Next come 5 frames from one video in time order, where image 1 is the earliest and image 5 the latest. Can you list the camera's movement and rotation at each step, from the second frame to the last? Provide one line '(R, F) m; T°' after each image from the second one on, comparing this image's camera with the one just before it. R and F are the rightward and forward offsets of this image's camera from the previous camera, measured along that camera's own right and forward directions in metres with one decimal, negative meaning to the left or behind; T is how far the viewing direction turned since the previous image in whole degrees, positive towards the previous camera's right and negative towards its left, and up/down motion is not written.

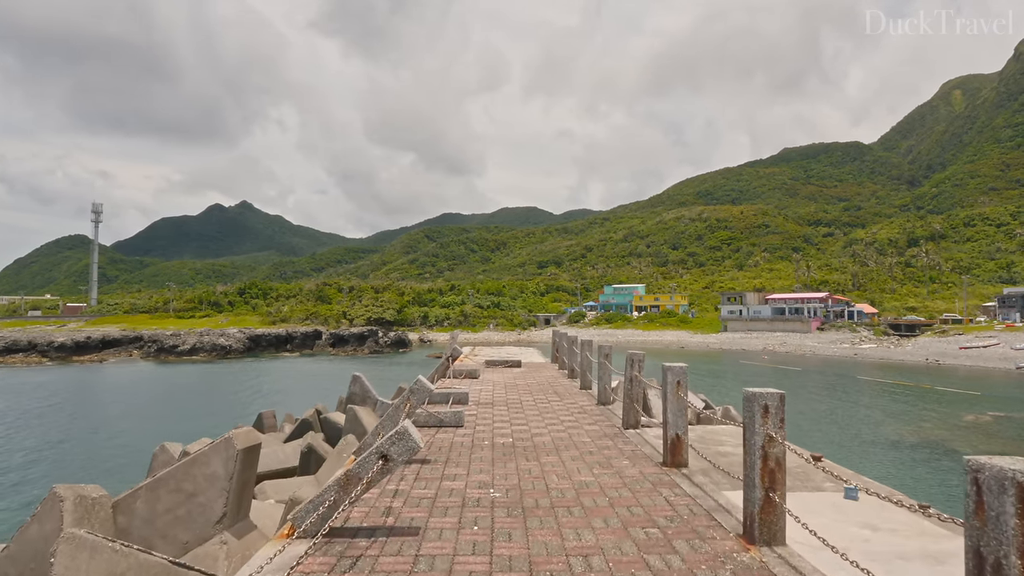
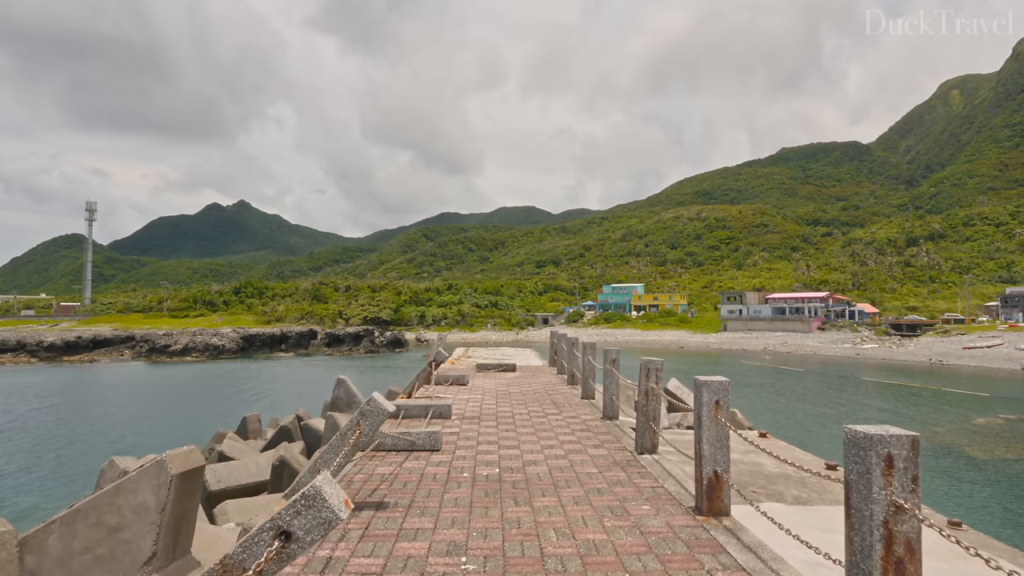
(0.0, +0.5) m; 0°
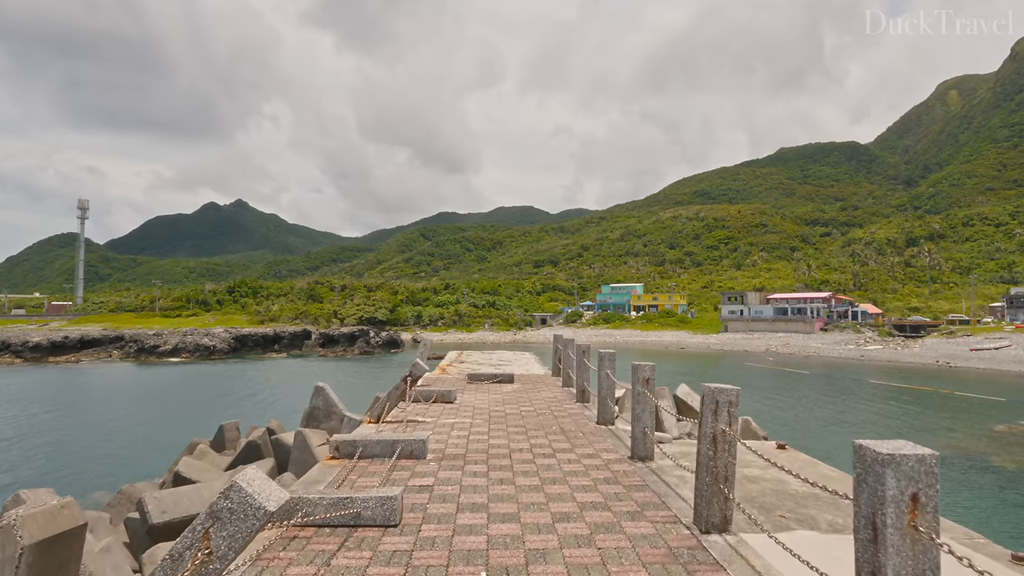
(0.0, +0.8) m; 0°
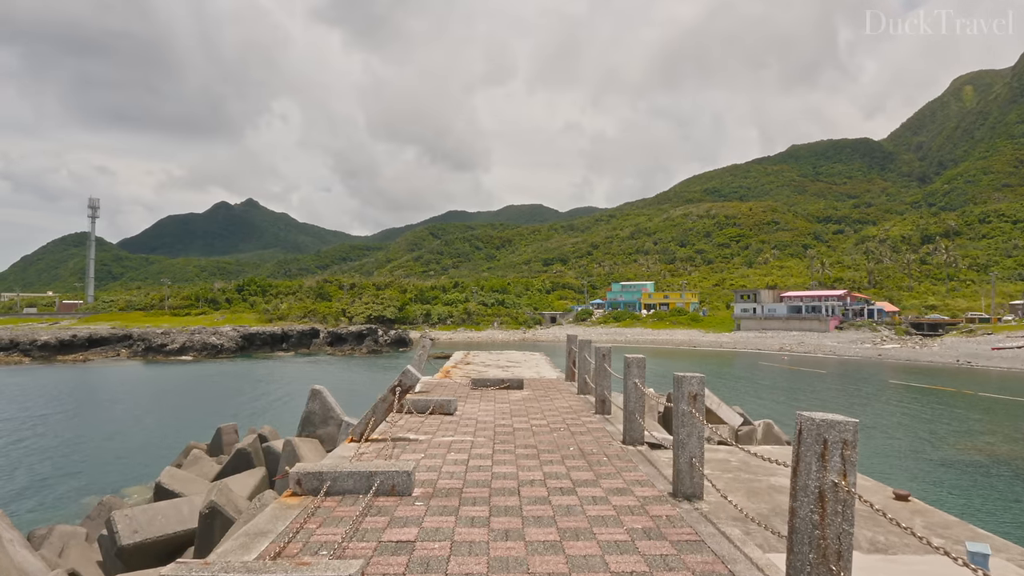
(0.0, +0.5) m; -1°
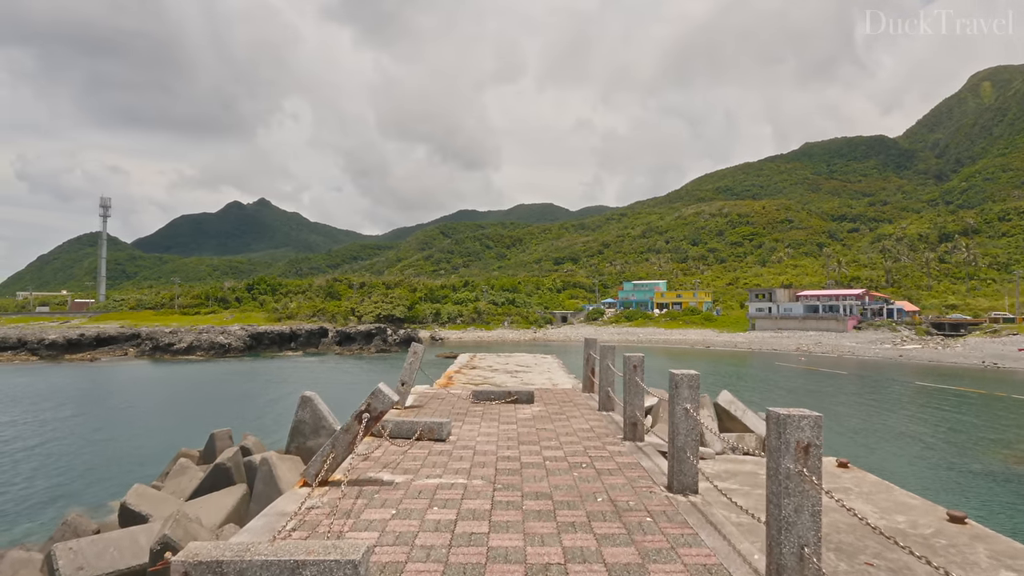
(0.0, +0.6) m; -1°
